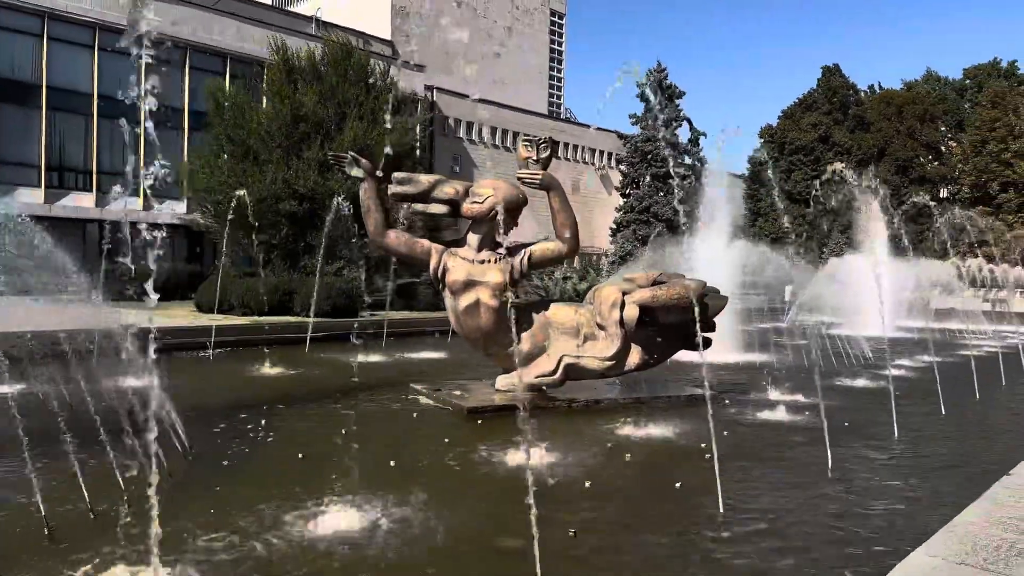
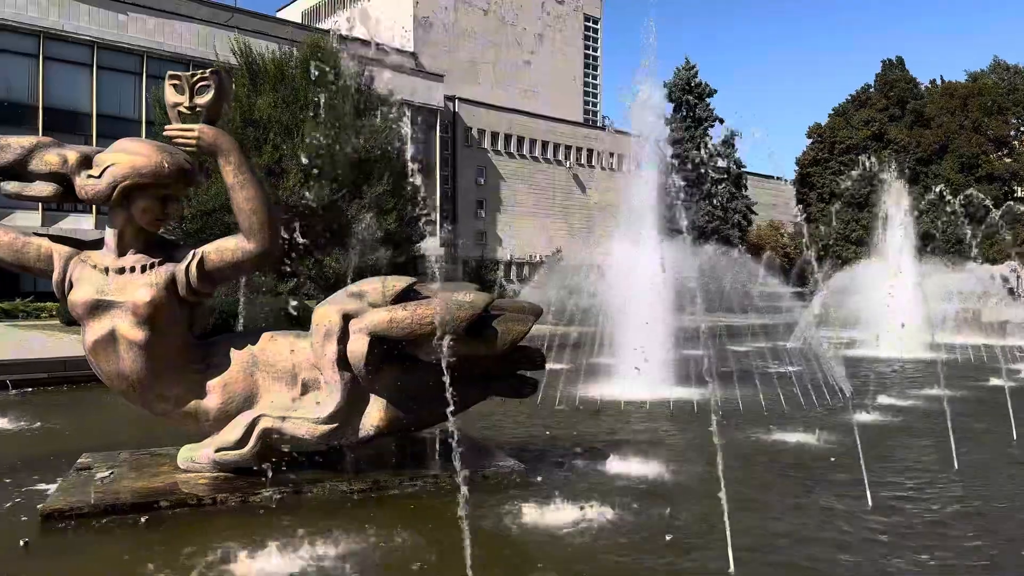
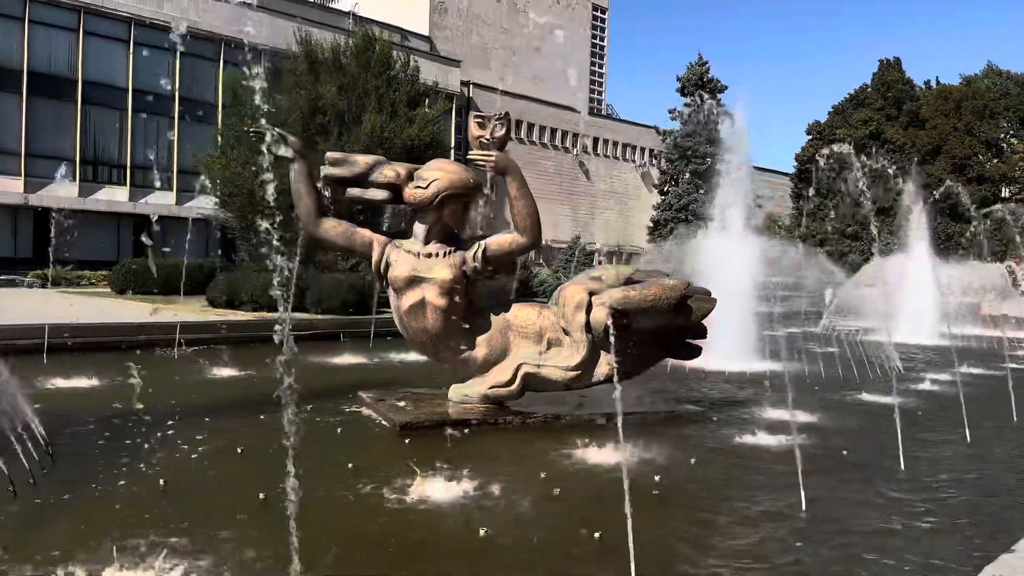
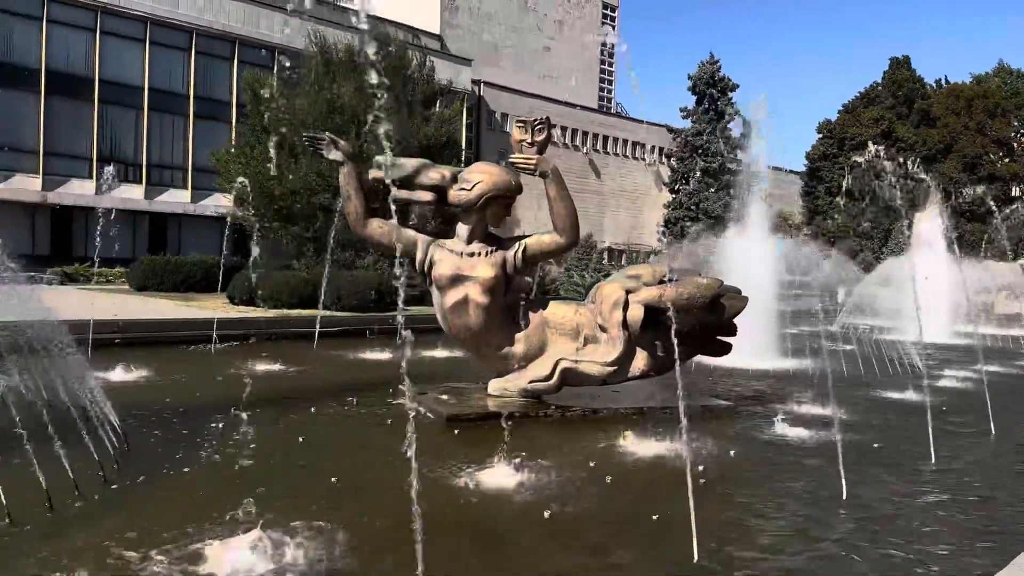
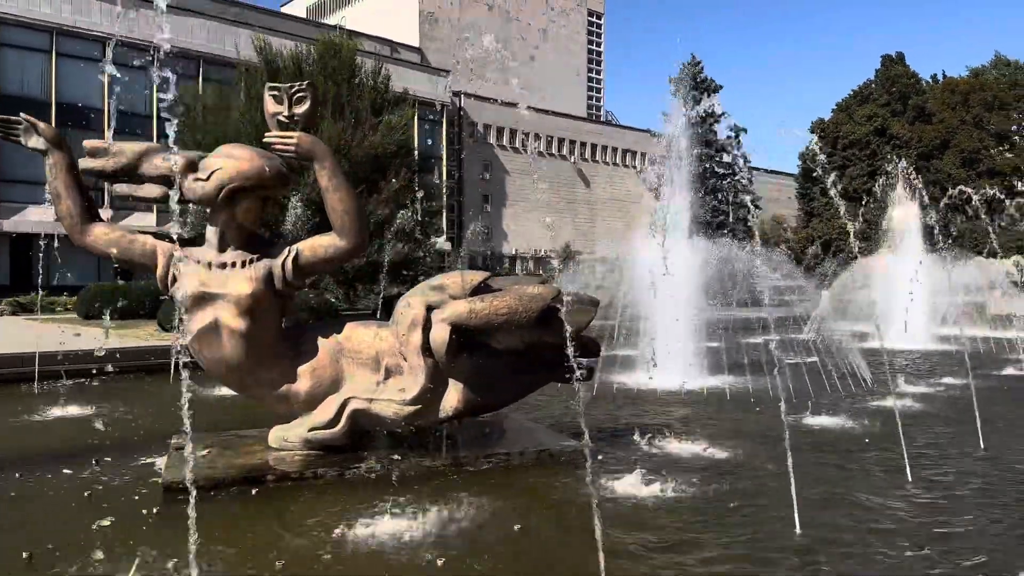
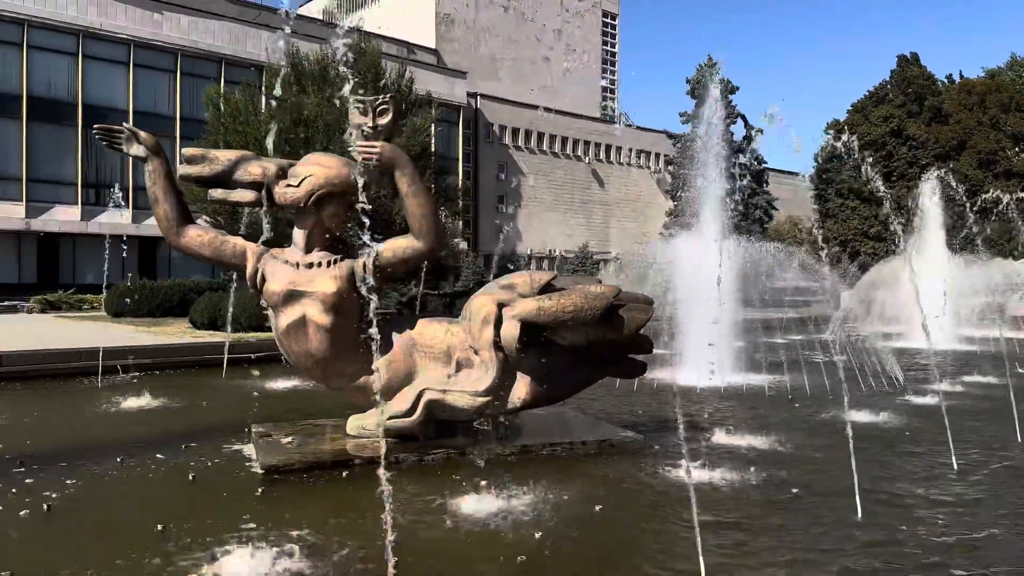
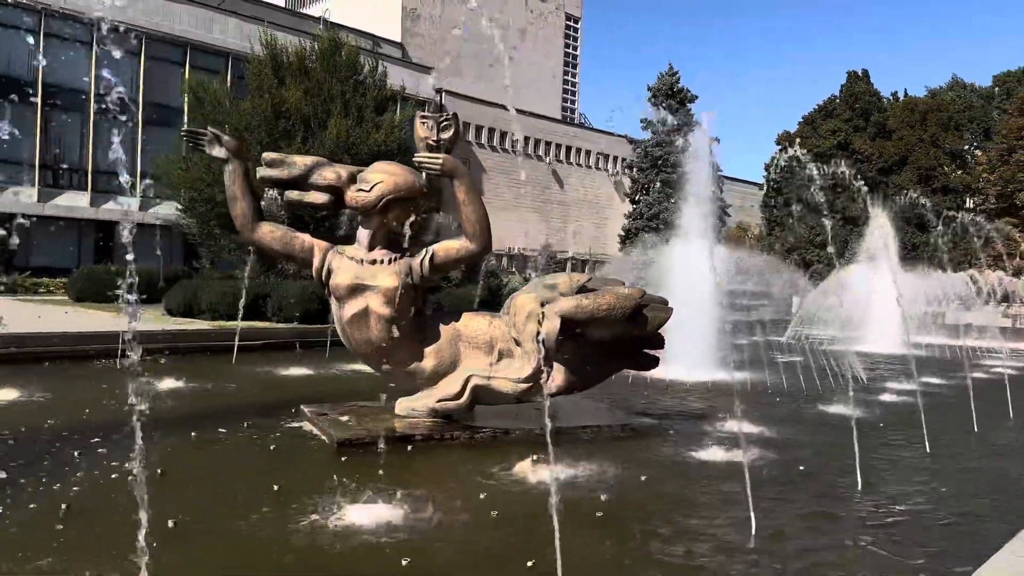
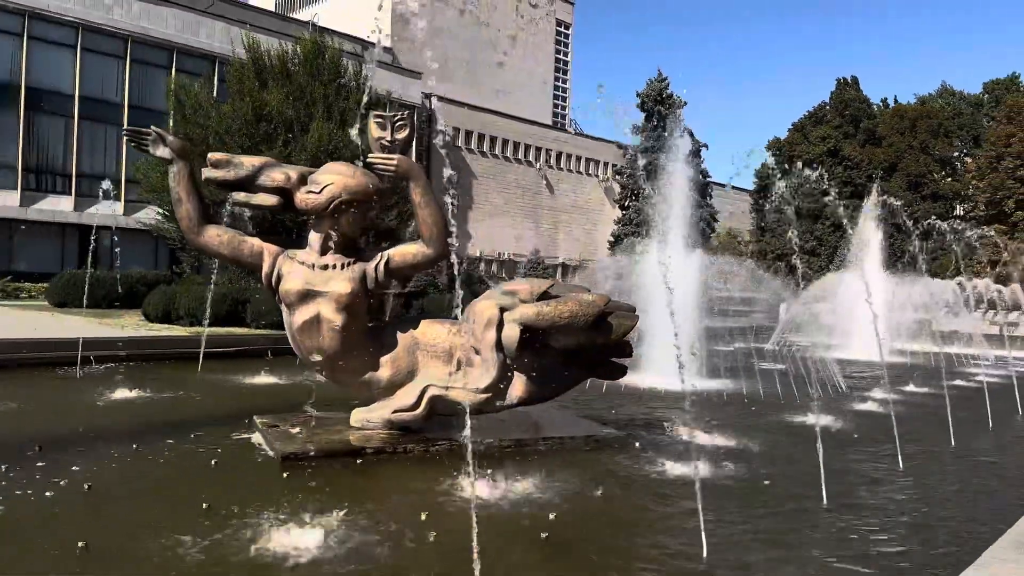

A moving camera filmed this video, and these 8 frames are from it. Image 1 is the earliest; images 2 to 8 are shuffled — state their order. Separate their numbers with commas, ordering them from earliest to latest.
4, 3, 7, 8, 6, 5, 2
